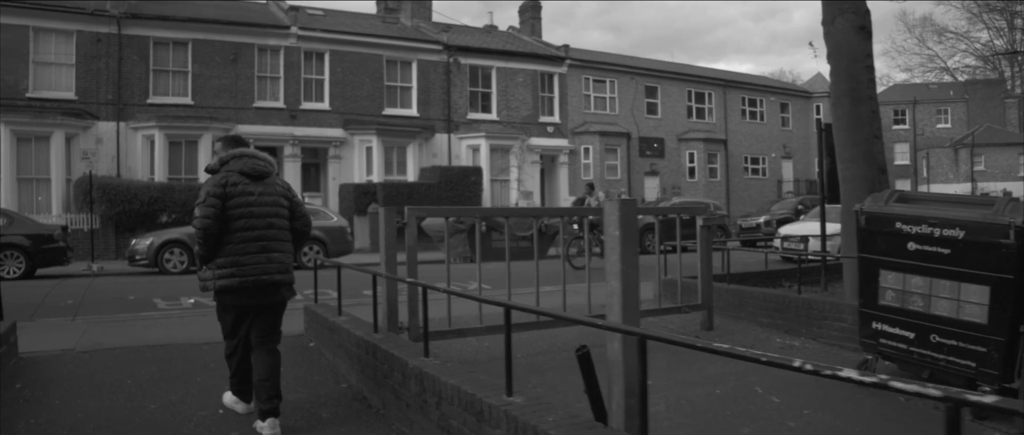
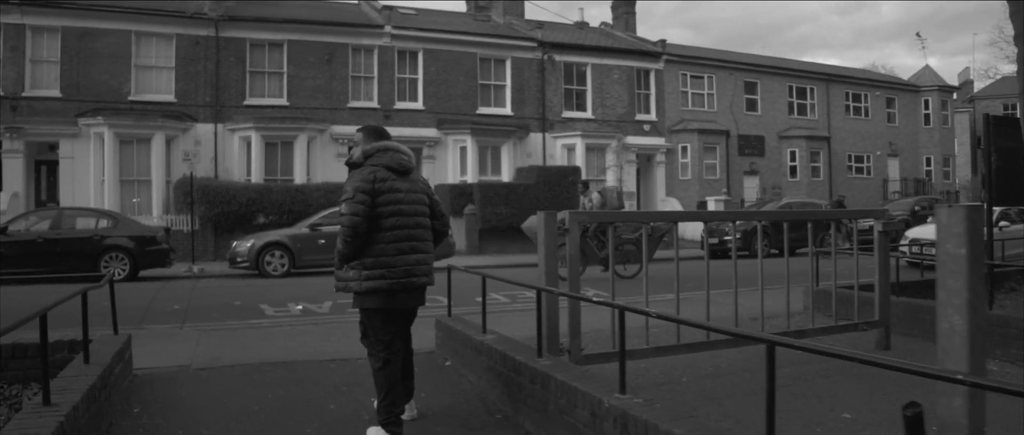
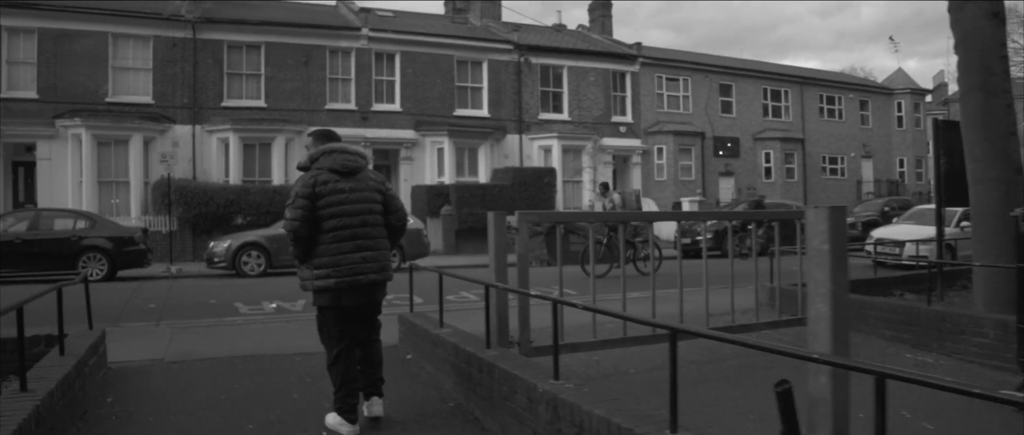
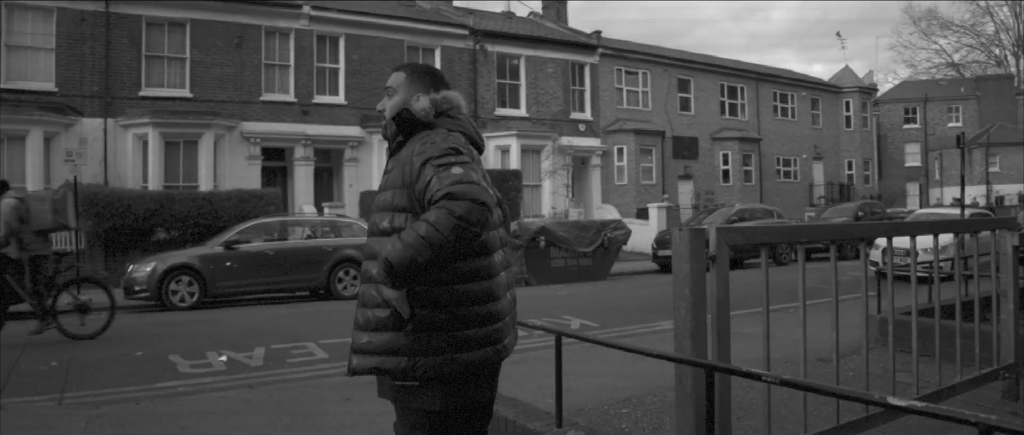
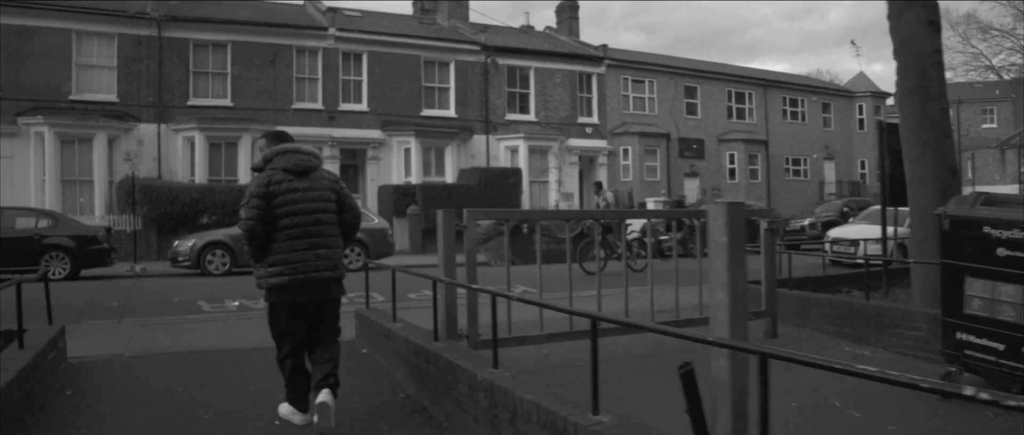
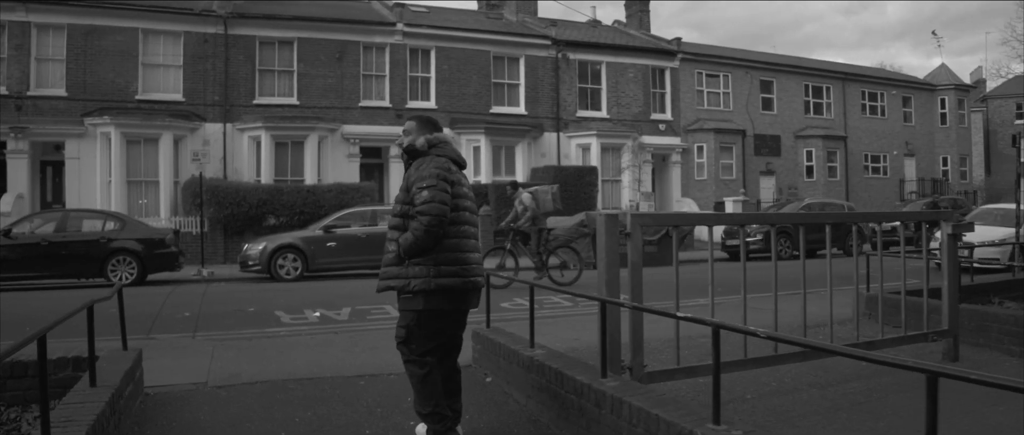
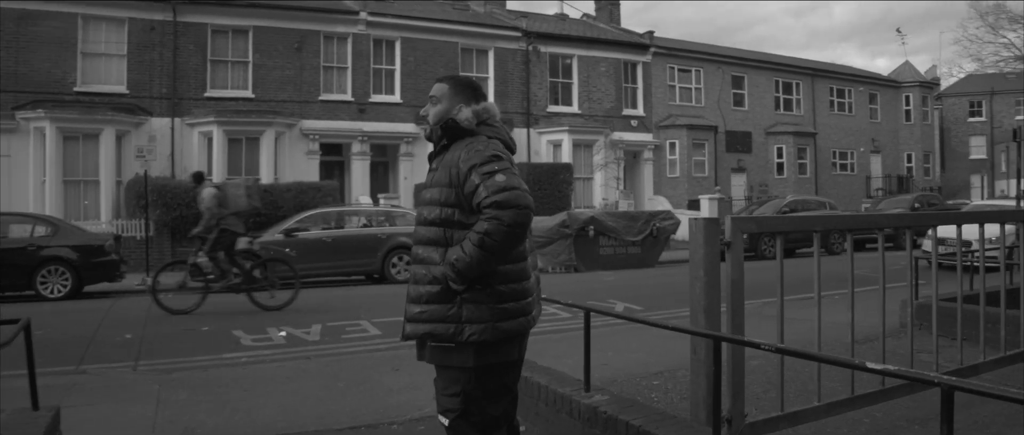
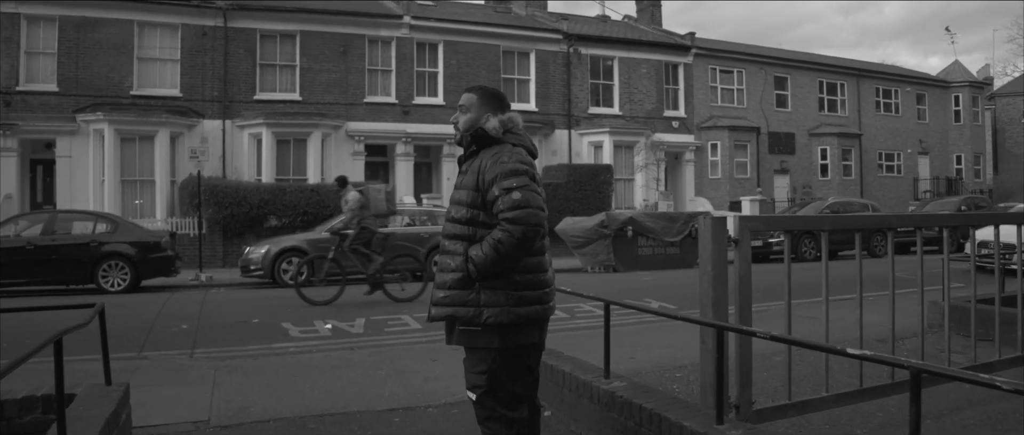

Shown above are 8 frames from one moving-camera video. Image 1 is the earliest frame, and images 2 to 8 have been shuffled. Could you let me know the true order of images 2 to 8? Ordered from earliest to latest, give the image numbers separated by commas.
5, 3, 2, 6, 8, 7, 4
